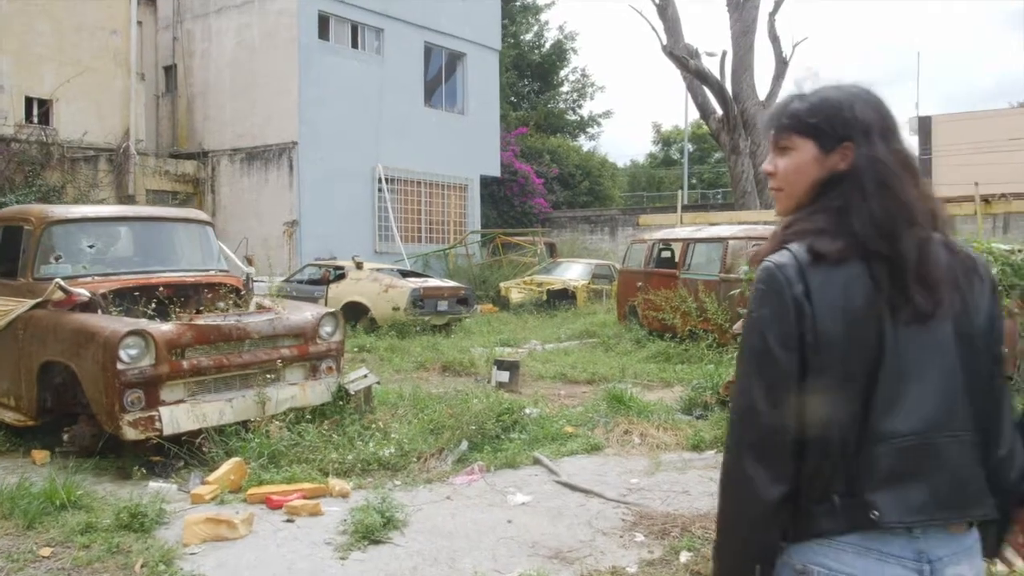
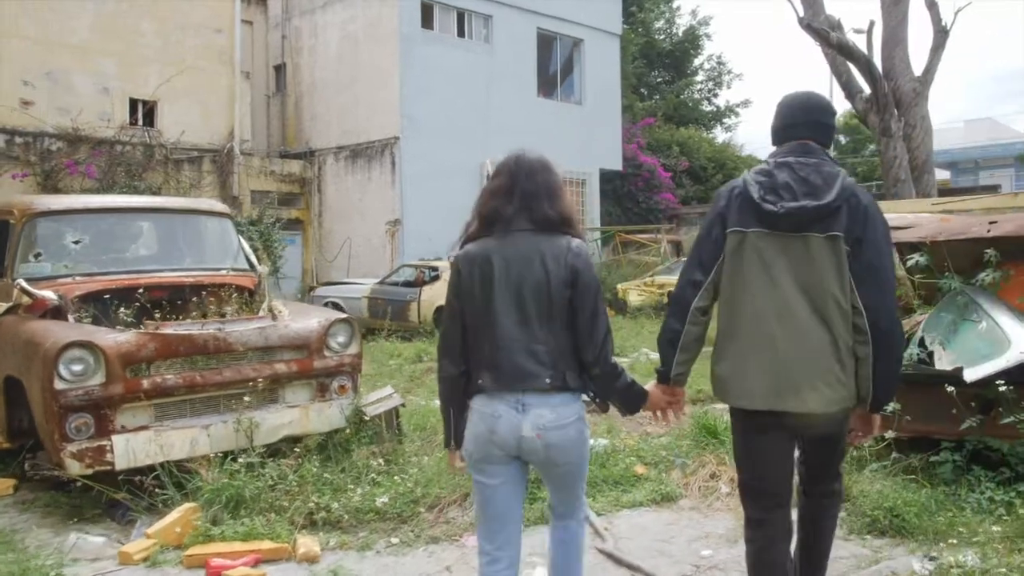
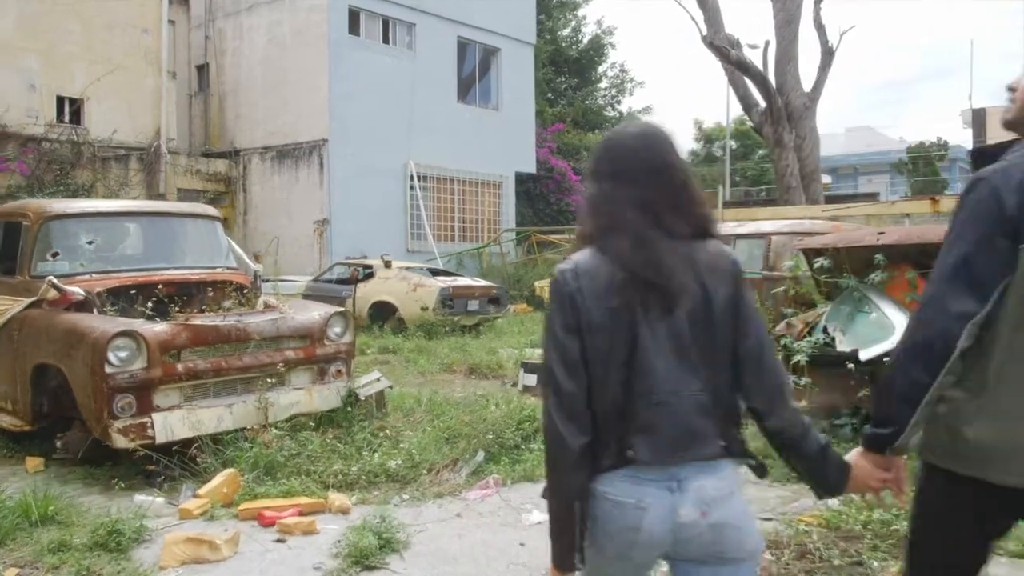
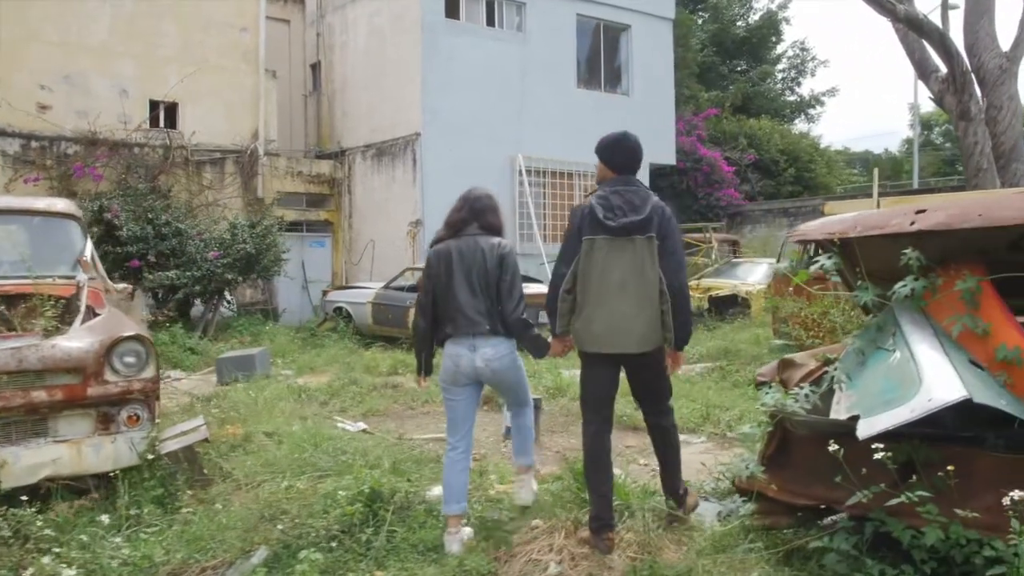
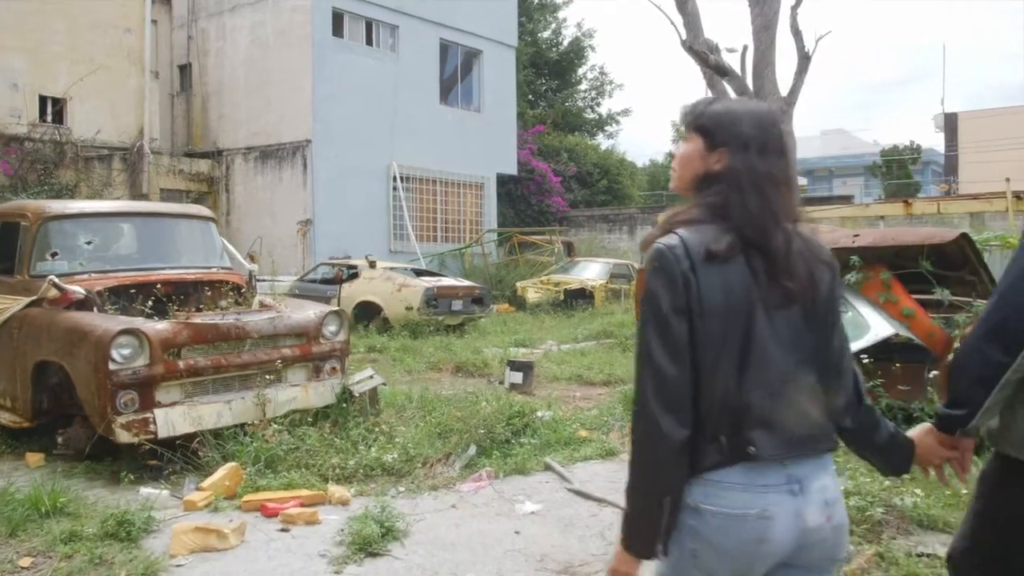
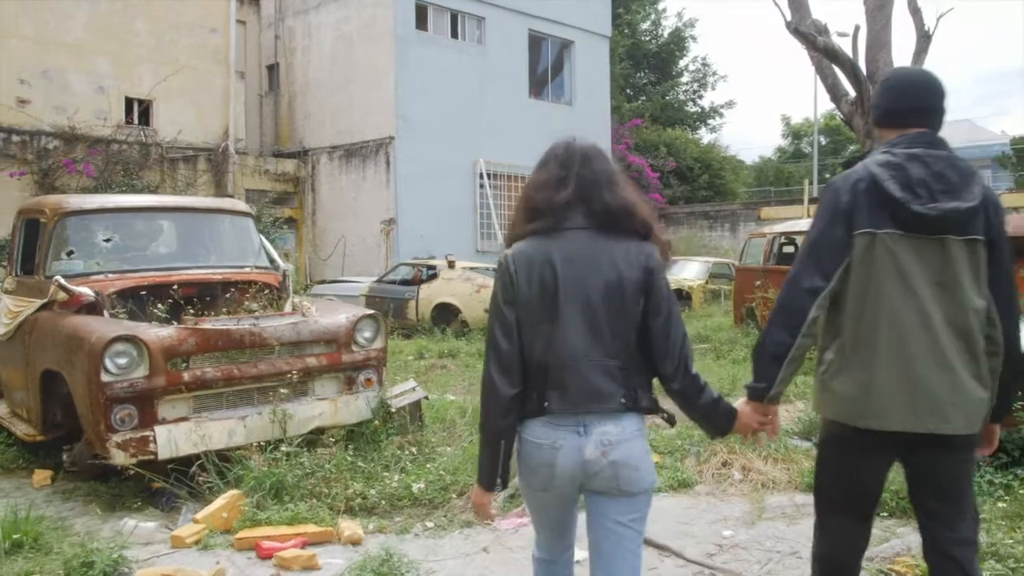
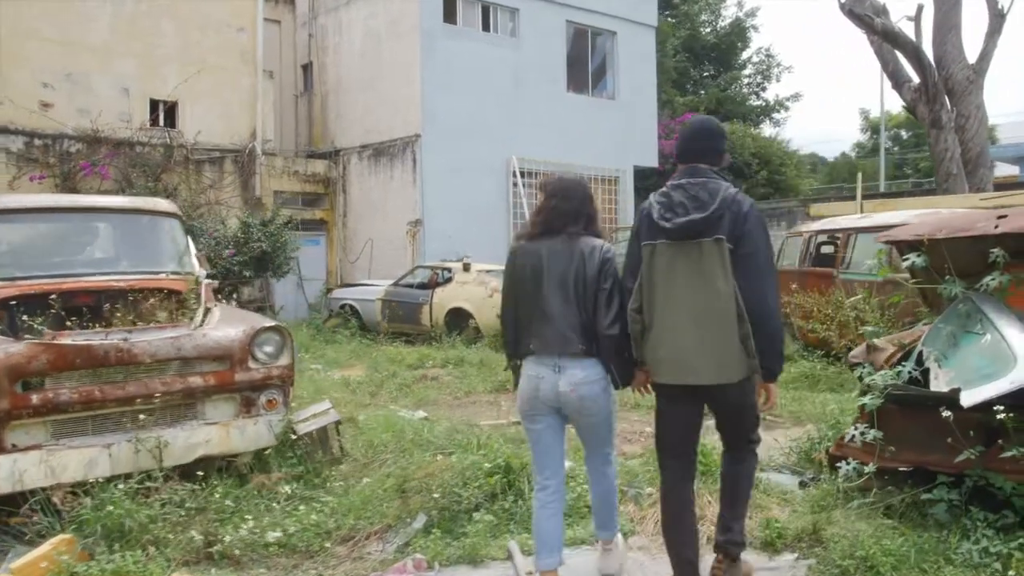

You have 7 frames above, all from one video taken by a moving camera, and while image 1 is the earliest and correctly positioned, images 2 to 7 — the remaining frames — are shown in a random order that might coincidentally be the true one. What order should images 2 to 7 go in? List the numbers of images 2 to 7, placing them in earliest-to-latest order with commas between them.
5, 3, 6, 2, 7, 4
